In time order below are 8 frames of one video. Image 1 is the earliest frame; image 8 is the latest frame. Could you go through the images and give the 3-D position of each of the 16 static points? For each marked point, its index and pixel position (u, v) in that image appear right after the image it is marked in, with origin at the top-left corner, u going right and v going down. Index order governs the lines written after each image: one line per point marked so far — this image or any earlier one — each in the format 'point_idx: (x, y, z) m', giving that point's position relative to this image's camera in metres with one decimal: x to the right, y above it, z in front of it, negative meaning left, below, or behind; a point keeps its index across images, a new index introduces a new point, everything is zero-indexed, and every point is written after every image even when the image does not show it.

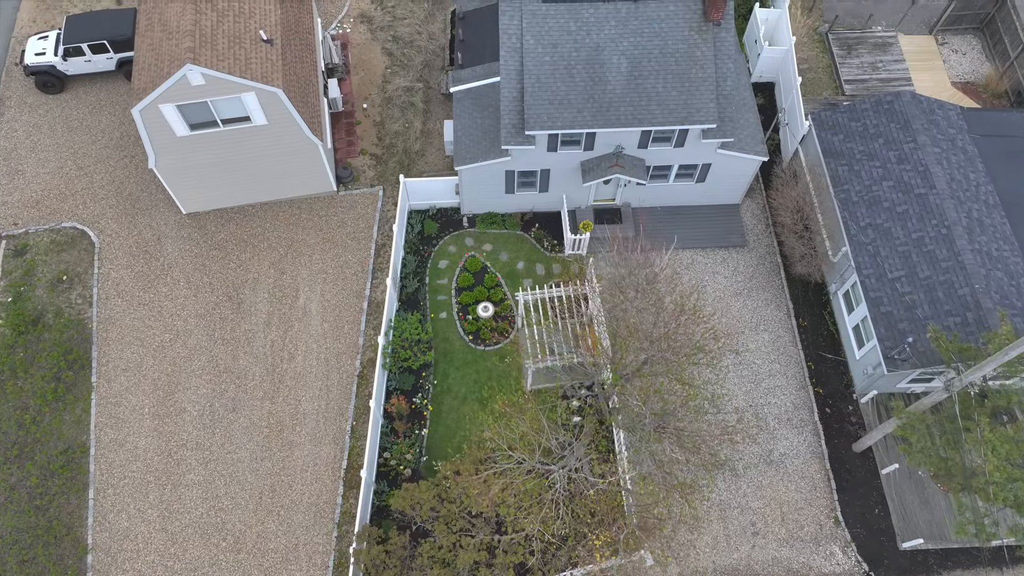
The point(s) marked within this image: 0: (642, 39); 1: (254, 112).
0: (+3.6, +7.0, +19.5) m
1: (-7.2, +4.9, +19.4) m
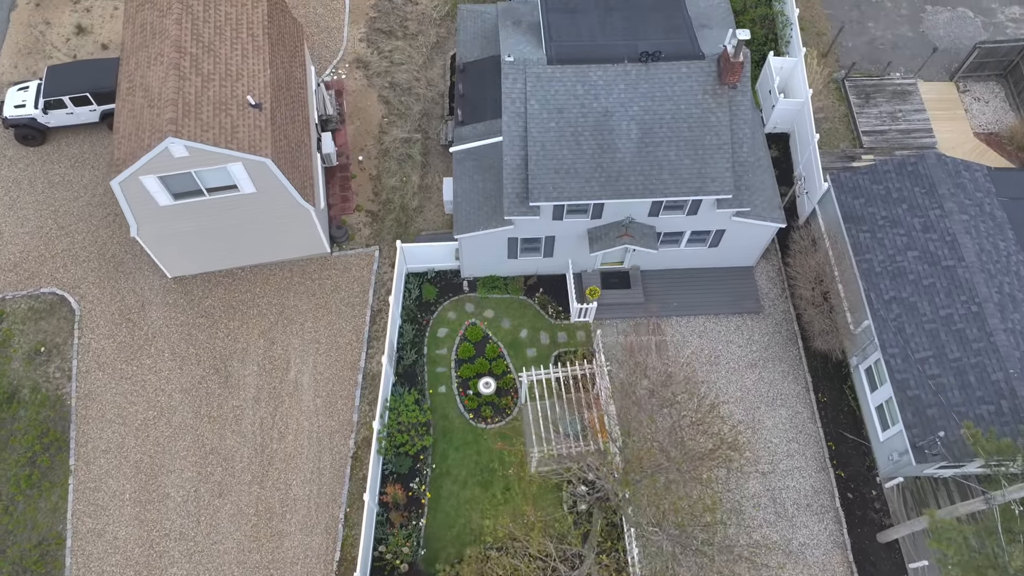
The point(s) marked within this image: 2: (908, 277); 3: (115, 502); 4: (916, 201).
0: (+3.7, +4.9, +18.4) m
1: (-7.1, +2.8, +18.3) m
2: (+10.8, +0.3, +18.9) m
3: (-10.6, -5.7, +18.5) m
4: (+11.6, +2.5, +19.8) m
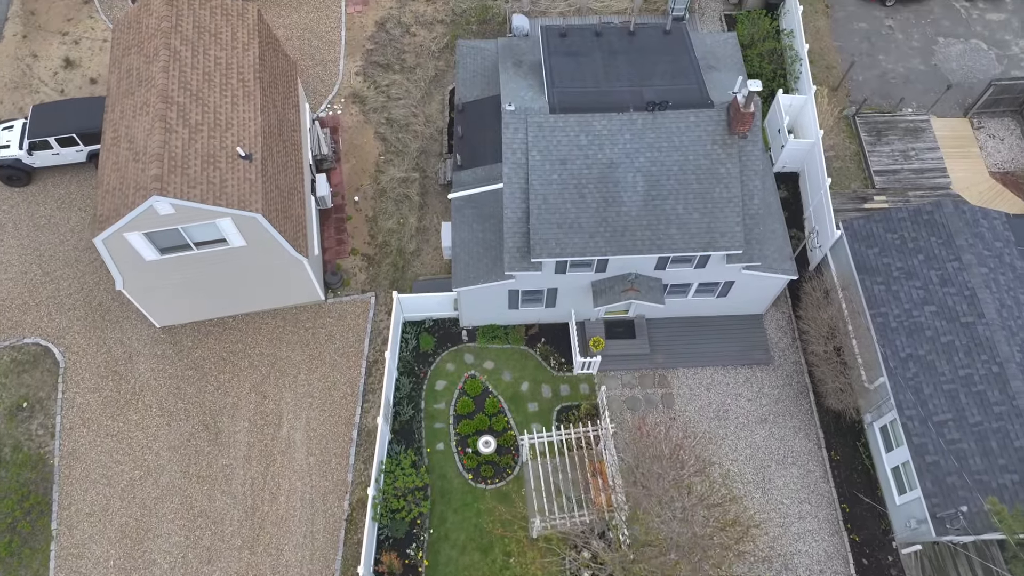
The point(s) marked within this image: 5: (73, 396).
0: (+3.7, +3.4, +17.6) m
1: (-7.1, +1.3, +17.5) m
2: (+10.8, -1.2, +18.2) m
3: (-10.6, -7.2, +17.7) m
4: (+11.6, +1.0, +19.0) m
5: (-12.5, -3.1, +19.7) m
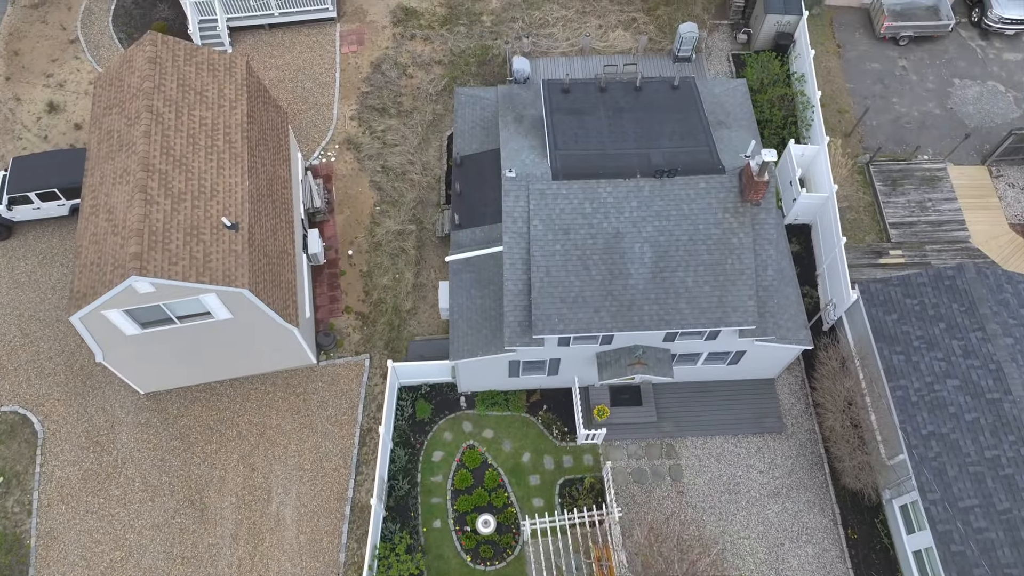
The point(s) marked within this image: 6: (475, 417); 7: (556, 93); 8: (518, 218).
0: (+3.8, +1.6, +16.7) m
1: (-7.1, -0.5, +16.6) m
2: (+10.9, -3.0, +17.2) m
3: (-10.6, -9.1, +16.8) m
4: (+11.6, -0.9, +18.1) m
5: (-12.5, -4.9, +18.8) m
6: (-1.1, -3.7, +19.8) m
7: (+1.2, +5.3, +18.9) m
8: (+0.1, +1.7, +16.9) m
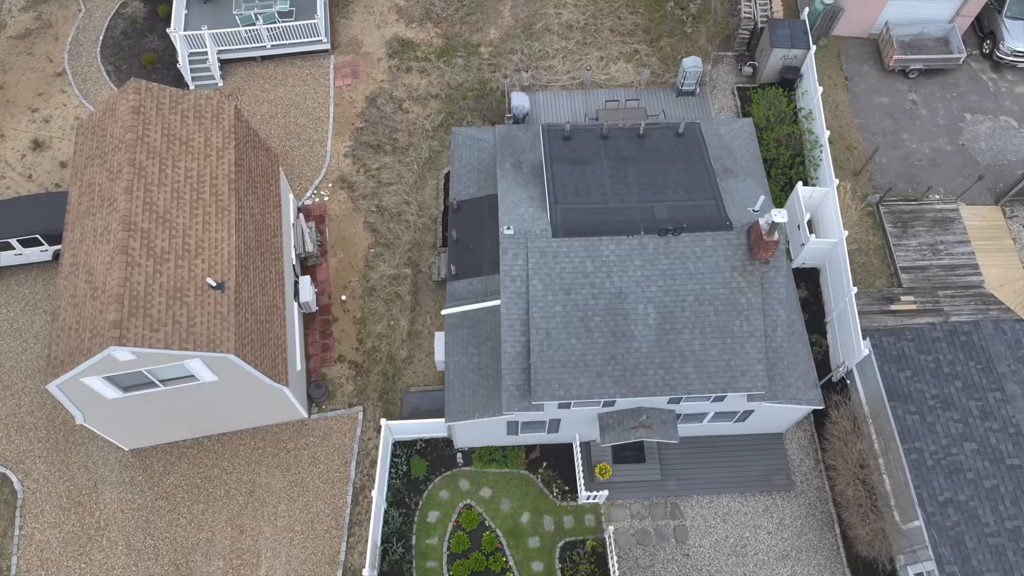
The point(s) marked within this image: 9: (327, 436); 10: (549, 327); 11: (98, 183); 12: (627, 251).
0: (+3.7, +0.1, +16.0) m
1: (-7.1, -2.0, +15.9) m
2: (+10.8, -4.5, +16.5) m
3: (-10.6, -10.5, +16.0) m
4: (+11.6, -2.3, +17.4) m
5: (-12.6, -6.4, +18.1) m
6: (-1.1, -5.1, +19.1) m
7: (+1.2, +3.9, +18.2) m
8: (+0.1, +0.3, +16.2) m
9: (-5.2, -4.2, +19.6) m
10: (+0.8, -0.9, +15.8) m
11: (-9.9, +2.5, +16.6) m
12: (+2.7, +0.9, +16.1) m
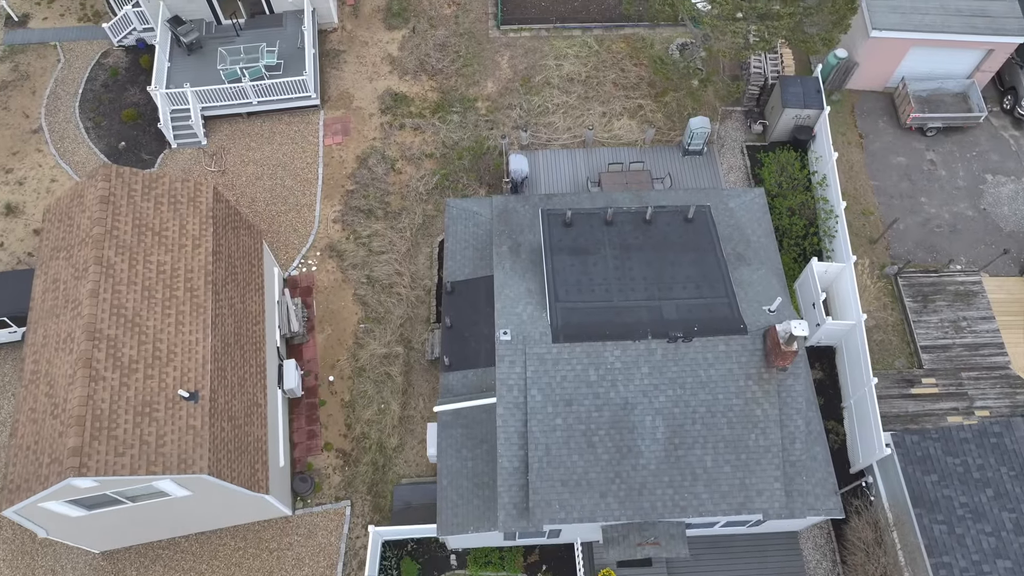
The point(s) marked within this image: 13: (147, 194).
0: (+3.6, -2.2, +14.8) m
1: (-7.2, -4.3, +14.7) m
2: (+10.8, -6.8, +15.3) m
3: (-10.7, -12.9, +14.8) m
4: (+11.5, -4.7, +16.1) m
5: (-12.6, -8.7, +16.9) m
6: (-1.2, -7.5, +17.9) m
7: (+1.1, +1.5, +17.0) m
8: (0.0, -2.1, +14.9) m
9: (-5.3, -6.6, +18.4) m
10: (+0.8, -3.2, +14.6) m
11: (-10.0, +0.2, +15.4) m
12: (+2.6, -1.5, +14.8) m
13: (-8.7, +2.2, +16.4) m
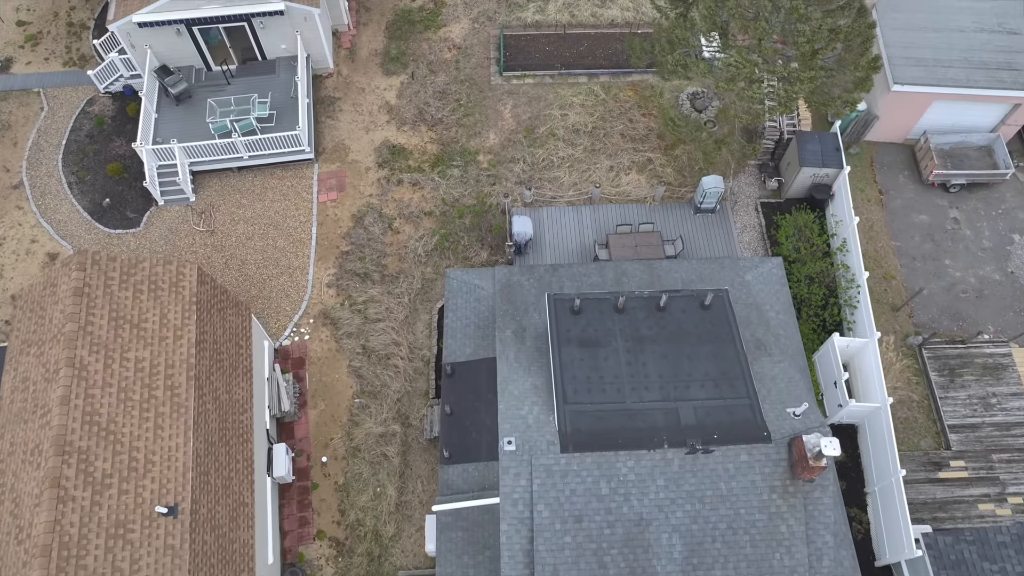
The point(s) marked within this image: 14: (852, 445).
0: (+3.7, -4.3, +13.6) m
1: (-7.1, -6.4, +13.6) m
2: (+10.9, -8.9, +14.1) m
3: (-10.6, -14.9, +13.6) m
4: (+11.6, -6.8, +15.0) m
5: (-12.5, -10.8, +15.7) m
6: (-1.1, -9.6, +16.7) m
7: (+1.2, -0.6, +15.9) m
8: (+0.1, -4.2, +13.8) m
9: (-5.2, -8.7, +17.3) m
10: (+0.9, -5.3, +13.4) m
11: (-9.9, -1.9, +14.3) m
12: (+2.7, -3.6, +13.7) m
13: (-8.6, +0.1, +15.3) m
14: (+9.5, -4.4, +19.3) m
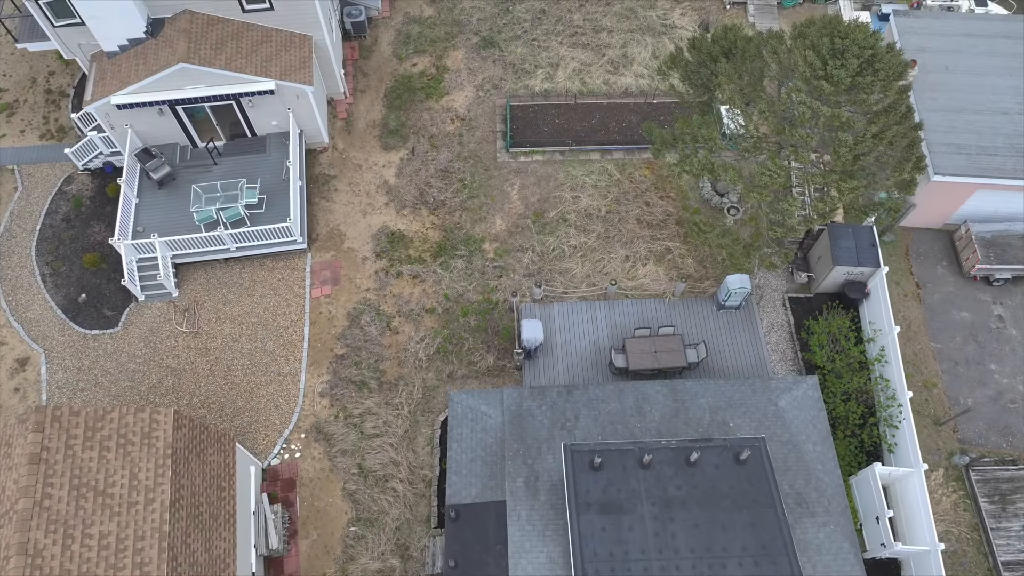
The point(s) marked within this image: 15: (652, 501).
0: (+4.0, -7.4, +11.9) m
1: (-6.9, -9.5, +11.8) m
2: (+11.1, -12.0, +12.4) m
3: (-10.3, -18.1, +11.9) m
4: (+11.8, -9.9, +13.3) m
5: (-12.3, -13.9, +14.0) m
6: (-0.8, -12.7, +15.0) m
7: (+1.4, -3.7, +14.2) m
8: (+0.4, -7.3, +12.1) m
9: (-5.0, -11.8, +15.5) m
10: (+1.1, -8.4, +11.7) m
11: (-9.7, -5.0, +12.6) m
12: (+2.9, -6.7, +12.0) m
13: (-8.3, -3.0, +13.6) m
14: (+9.8, -7.5, +17.5) m
15: (+2.8, -4.2, +13.7) m
